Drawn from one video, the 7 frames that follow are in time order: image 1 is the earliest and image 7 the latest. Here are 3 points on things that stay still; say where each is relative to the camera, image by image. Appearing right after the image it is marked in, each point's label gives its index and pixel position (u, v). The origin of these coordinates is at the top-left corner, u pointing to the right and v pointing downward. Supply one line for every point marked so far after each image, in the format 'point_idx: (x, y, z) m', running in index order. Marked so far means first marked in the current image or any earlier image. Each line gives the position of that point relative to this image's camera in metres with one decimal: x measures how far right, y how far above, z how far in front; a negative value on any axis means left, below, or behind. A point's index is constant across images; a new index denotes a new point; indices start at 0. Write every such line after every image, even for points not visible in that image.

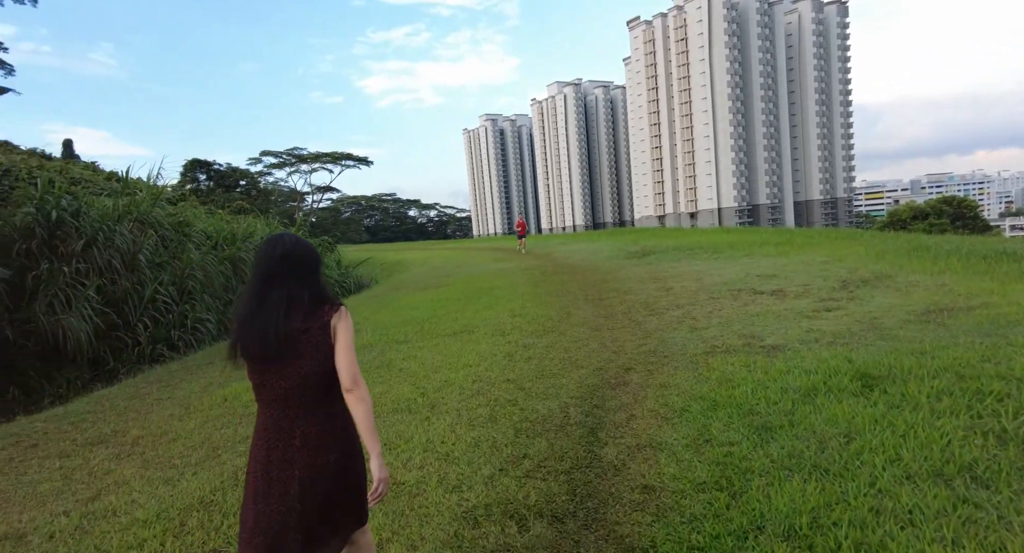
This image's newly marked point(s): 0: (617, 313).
0: (+1.4, -0.5, +7.5) m
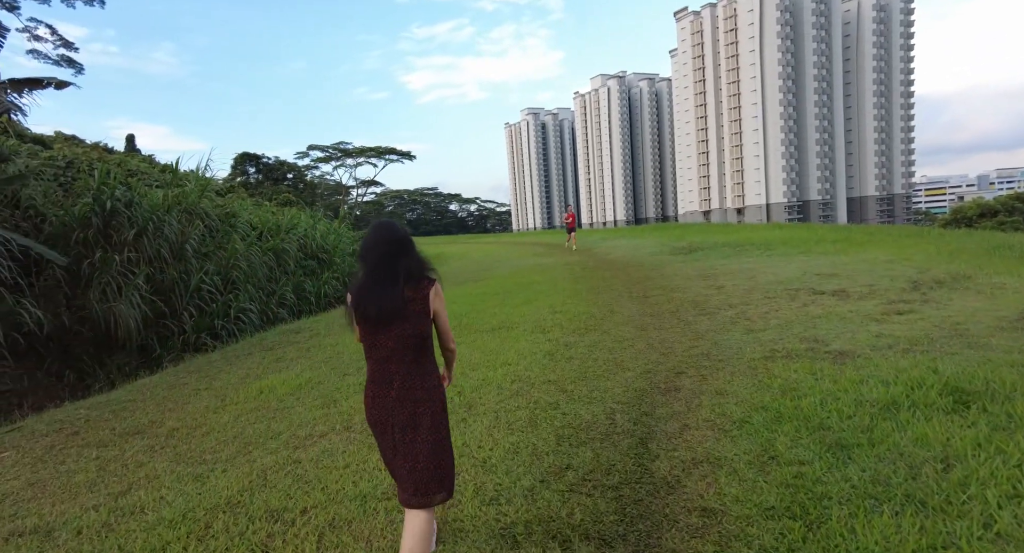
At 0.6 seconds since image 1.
0: (+1.9, -0.4, +7.2) m
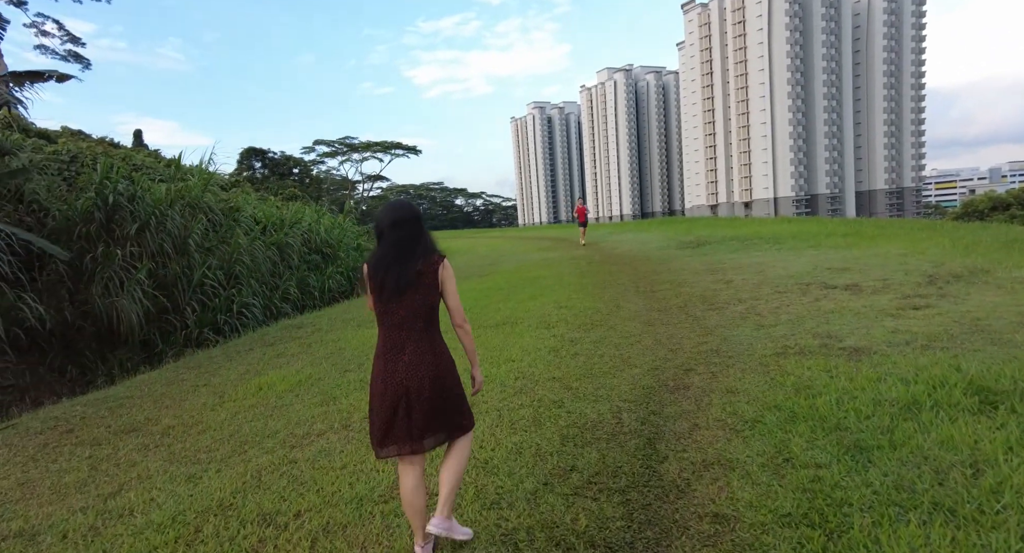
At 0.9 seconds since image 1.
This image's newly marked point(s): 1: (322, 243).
0: (+1.9, -0.4, +7.0) m
1: (-4.7, +0.8, +14.3) m
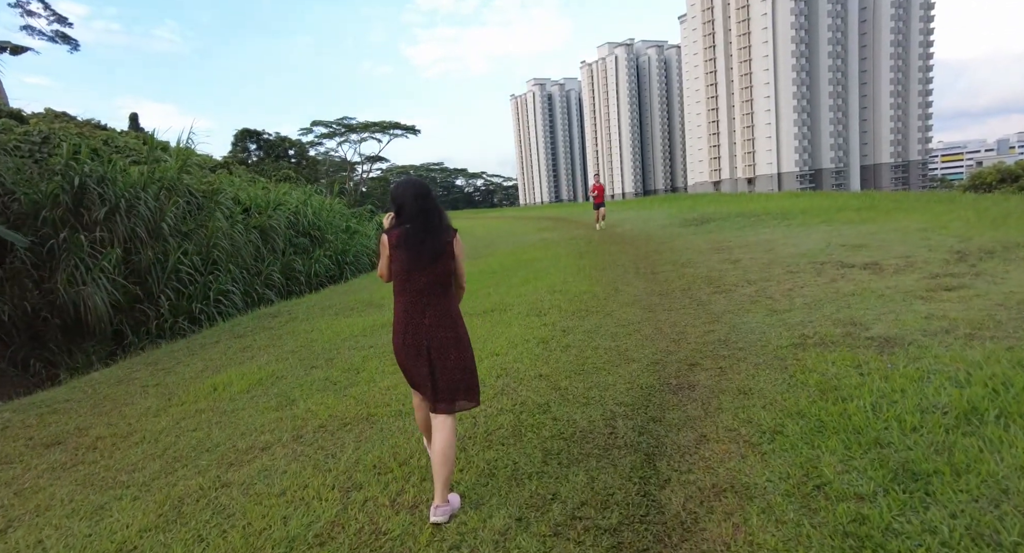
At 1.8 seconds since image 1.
0: (+1.8, -0.2, +6.5) m
1: (-4.8, +1.2, +13.7) m
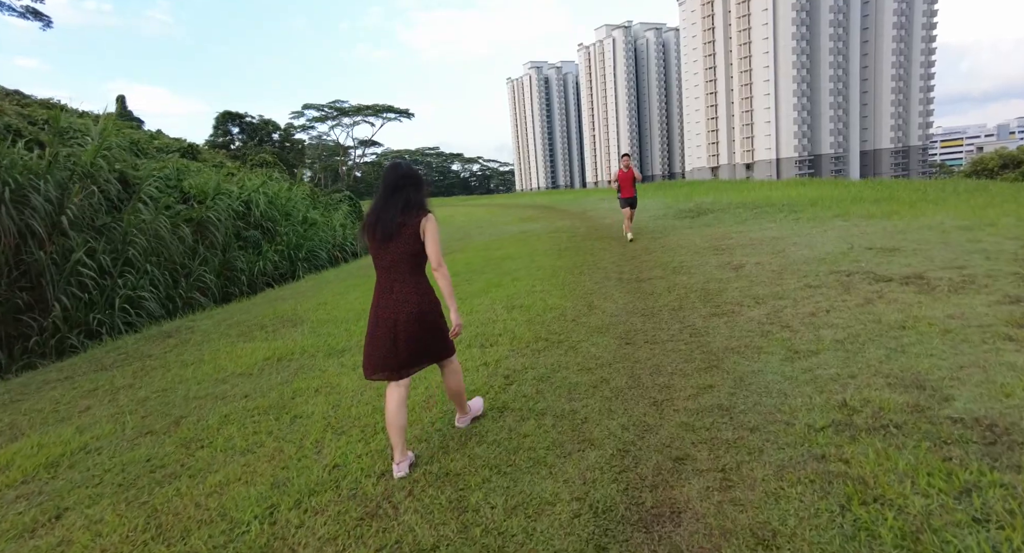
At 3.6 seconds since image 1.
0: (+1.3, -0.3, +5.1) m
1: (-5.3, +1.2, +12.2) m
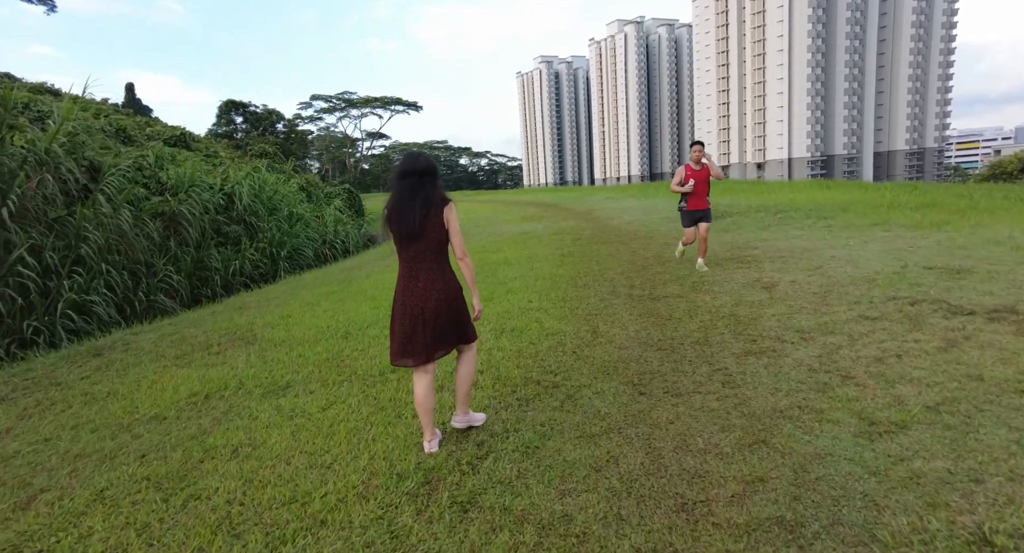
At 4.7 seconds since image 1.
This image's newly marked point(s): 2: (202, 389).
0: (+1.2, -0.5, +4.1) m
1: (-5.3, +1.3, +11.3) m
2: (-2.1, -0.8, +4.0) m
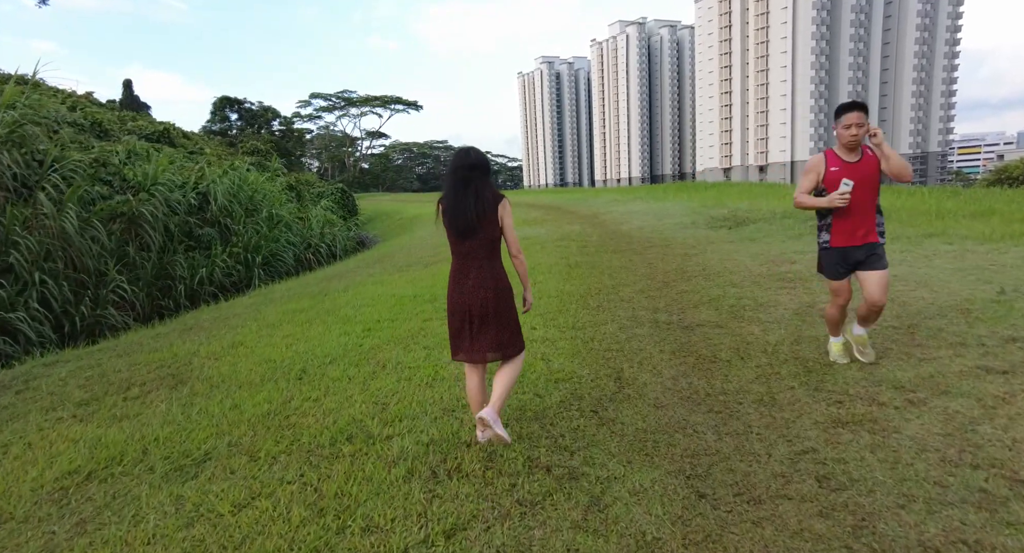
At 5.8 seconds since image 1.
0: (+1.2, -0.7, +3.0) m
1: (-5.3, +1.1, +10.2) m
2: (-2.2, -0.9, +2.9) m
